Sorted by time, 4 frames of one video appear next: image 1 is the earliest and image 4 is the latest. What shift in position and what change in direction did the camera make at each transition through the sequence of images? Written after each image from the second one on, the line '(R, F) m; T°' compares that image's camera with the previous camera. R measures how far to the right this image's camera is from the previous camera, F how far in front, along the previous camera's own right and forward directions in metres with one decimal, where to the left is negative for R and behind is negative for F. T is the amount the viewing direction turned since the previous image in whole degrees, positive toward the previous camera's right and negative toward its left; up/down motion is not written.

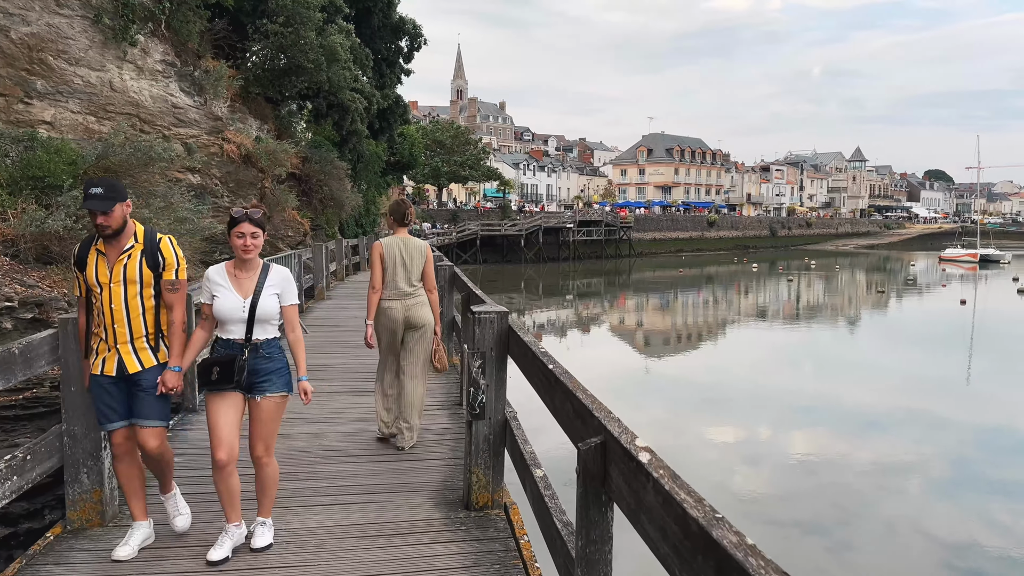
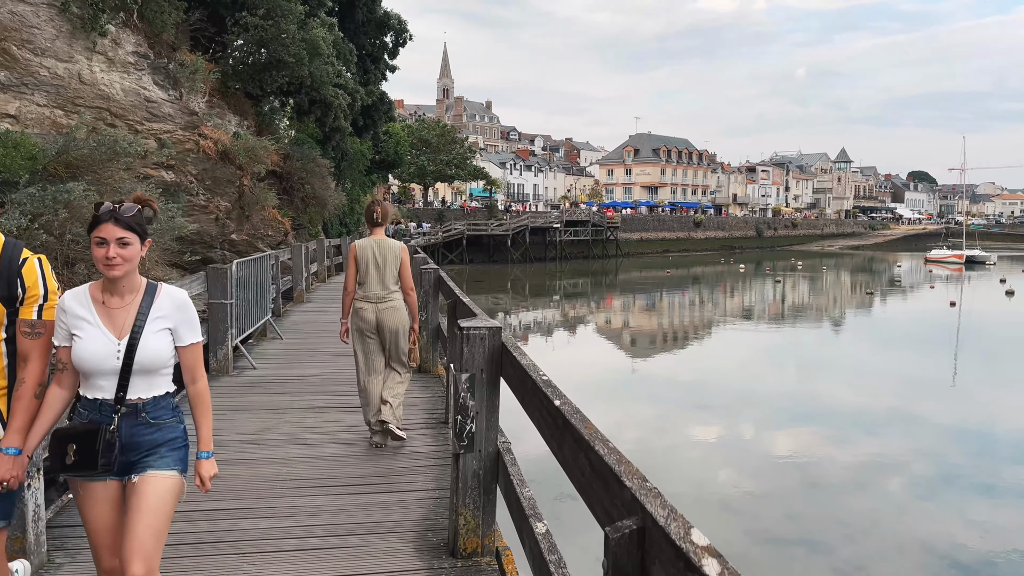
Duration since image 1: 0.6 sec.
(0.0, +0.4) m; +1°
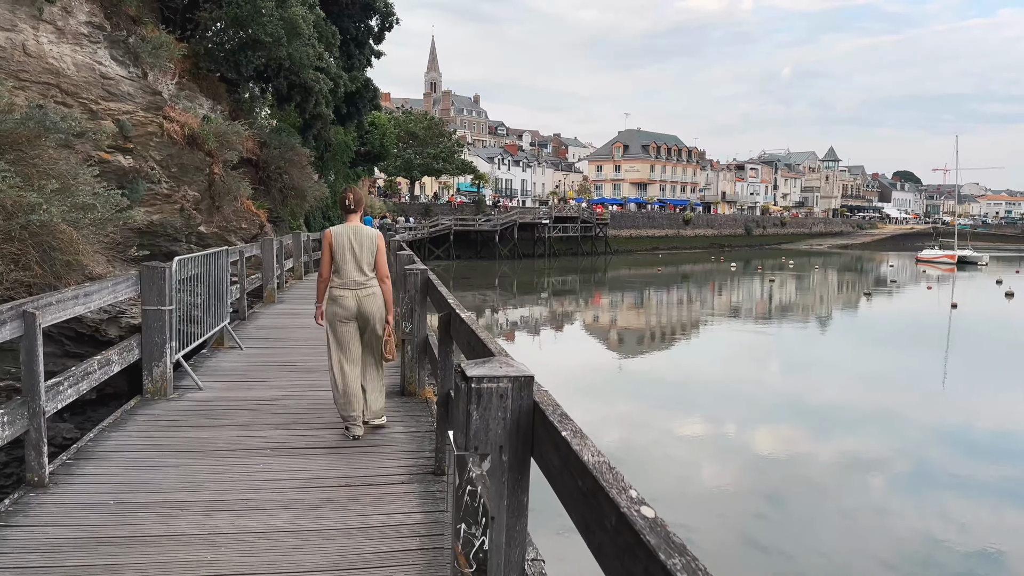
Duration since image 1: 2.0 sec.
(-0.1, +1.0) m; +1°
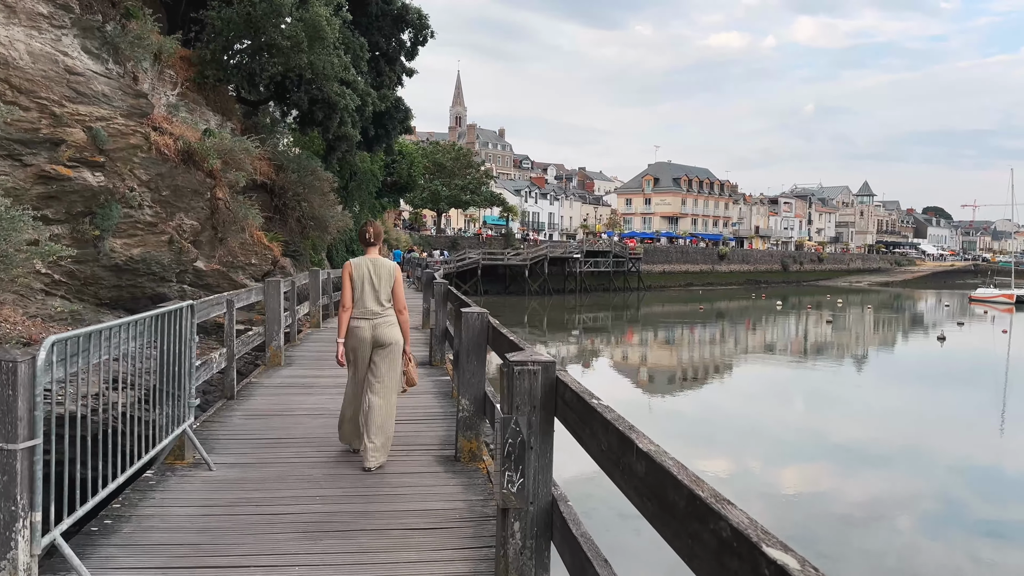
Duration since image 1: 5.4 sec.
(-0.6, +2.3) m; -2°
